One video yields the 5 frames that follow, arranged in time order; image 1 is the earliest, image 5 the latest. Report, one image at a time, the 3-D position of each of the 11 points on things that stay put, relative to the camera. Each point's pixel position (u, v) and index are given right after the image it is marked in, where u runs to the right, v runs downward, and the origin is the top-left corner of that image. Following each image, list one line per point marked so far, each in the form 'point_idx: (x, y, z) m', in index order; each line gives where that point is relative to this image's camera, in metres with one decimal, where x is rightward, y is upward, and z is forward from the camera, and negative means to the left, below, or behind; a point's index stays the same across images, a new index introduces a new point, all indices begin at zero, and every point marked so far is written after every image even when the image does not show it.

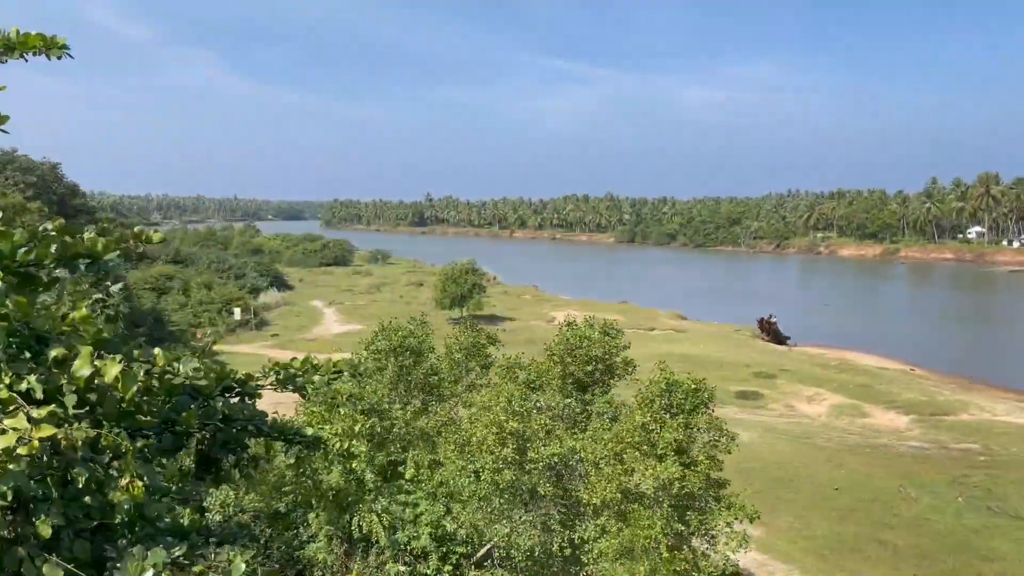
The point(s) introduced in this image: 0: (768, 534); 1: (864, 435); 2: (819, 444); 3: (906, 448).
0: (+4.0, -3.8, +12.4) m
1: (+8.1, -3.4, +18.6) m
2: (+6.8, -3.4, +17.7) m
3: (+8.5, -3.5, +17.5) m
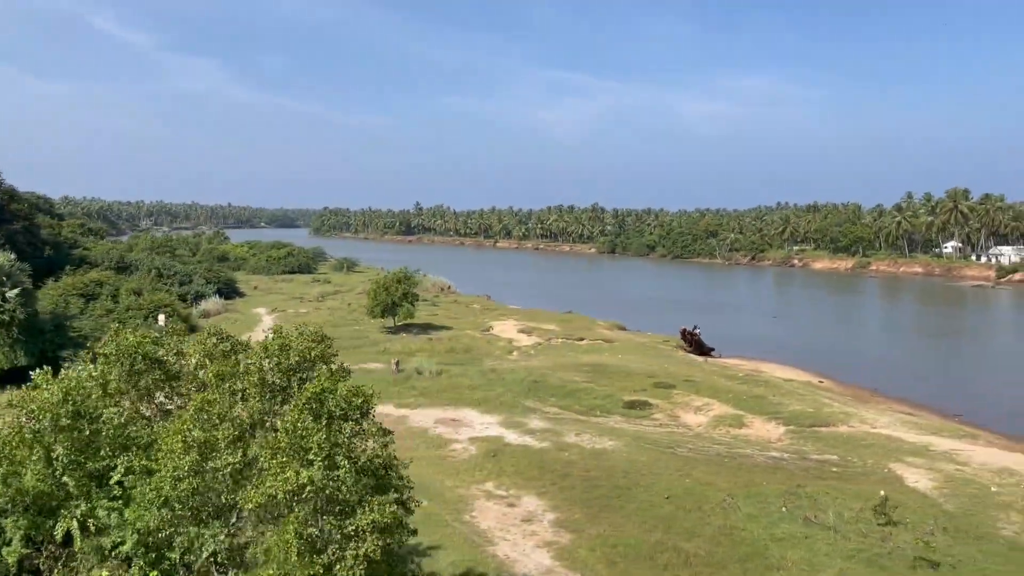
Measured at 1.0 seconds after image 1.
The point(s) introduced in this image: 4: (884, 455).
0: (+1.0, -3.9, +12.6) m
1: (+5.1, -3.7, +18.8) m
2: (+3.8, -3.7, +17.9) m
3: (+5.5, -3.8, +17.7) m
4: (+8.4, -3.8, +18.1) m
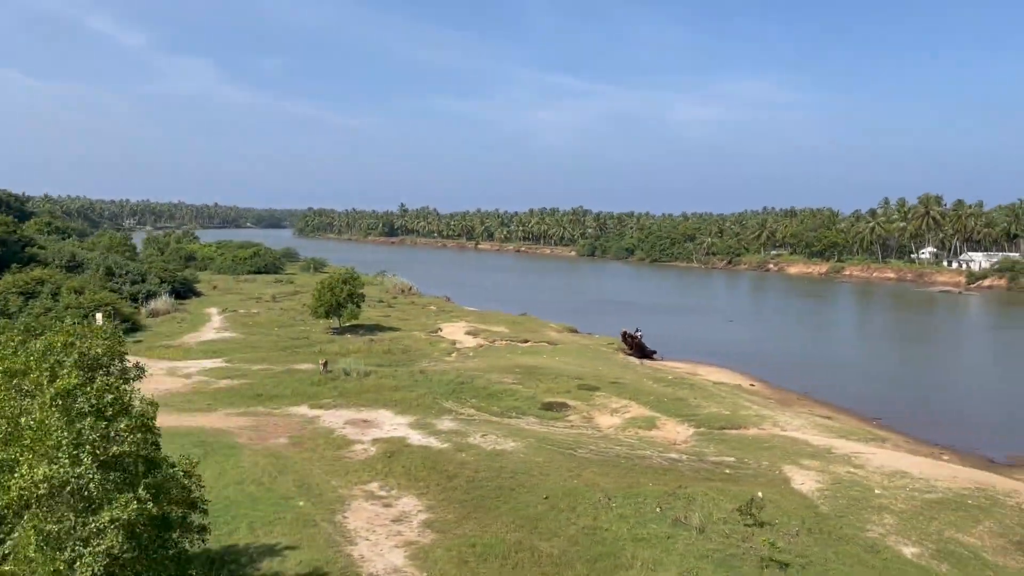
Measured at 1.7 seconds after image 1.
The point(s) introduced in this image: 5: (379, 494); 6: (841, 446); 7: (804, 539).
0: (-1.2, -3.9, +12.6) m
1: (+2.8, -3.7, +18.9) m
2: (+1.5, -3.7, +17.9) m
3: (+3.2, -3.8, +17.7) m
4: (+6.1, -3.8, +18.2) m
5: (-2.5, -3.8, +14.8) m
6: (+8.0, -3.9, +19.7) m
7: (+4.7, -4.0, +12.8) m
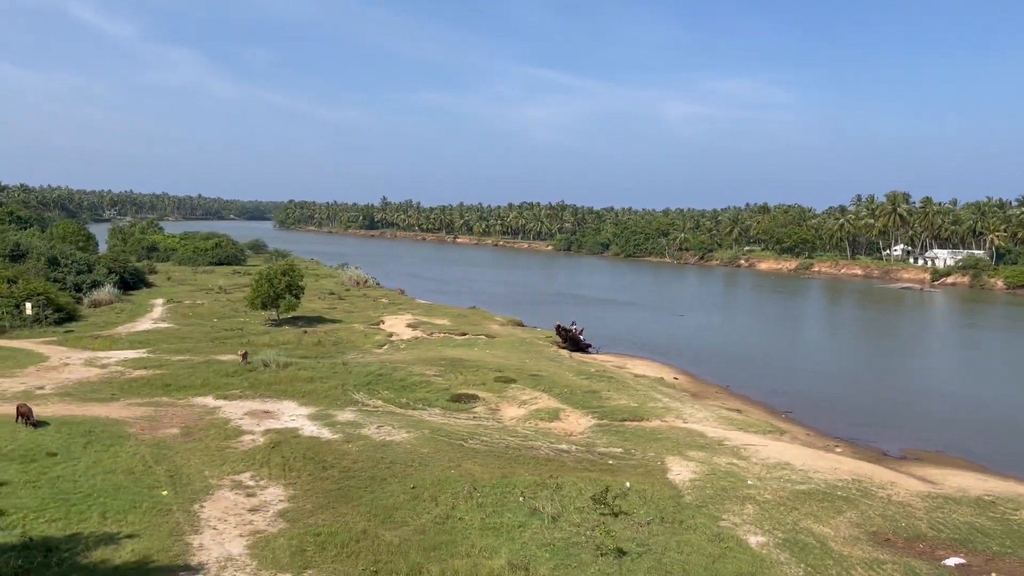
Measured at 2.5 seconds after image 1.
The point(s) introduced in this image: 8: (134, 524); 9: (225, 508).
0: (-3.6, -3.8, +12.6) m
1: (+0.3, -3.5, +18.9) m
2: (-1.0, -3.5, +18.0) m
3: (+0.7, -3.6, +17.8) m
4: (+3.6, -3.7, +18.4) m
5: (-4.9, -3.6, +14.8) m
6: (+5.5, -3.7, +19.8) m
7: (+2.3, -3.9, +12.9) m
8: (-6.0, -3.7, +12.7) m
9: (-4.8, -3.7, +13.6) m
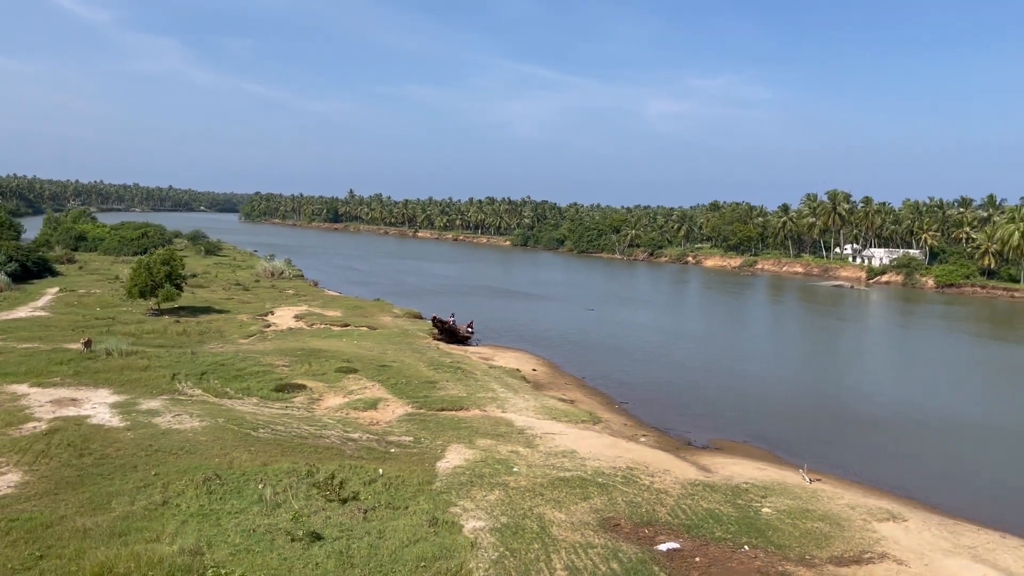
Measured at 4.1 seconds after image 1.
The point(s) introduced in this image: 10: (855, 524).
0: (-8.1, -3.5, +12.4) m
1: (-4.5, -3.3, +18.9) m
2: (-5.7, -3.2, +17.9) m
3: (-4.0, -3.4, +17.8) m
4: (-1.1, -3.4, +18.4) m
5: (-9.5, -3.3, +14.5) m
6: (+0.7, -3.5, +20.0) m
7: (-2.3, -3.7, +13.0) m
8: (-10.5, -3.4, +12.4) m
9: (-9.4, -3.4, +13.3) m
10: (+6.1, -4.2, +14.3) m
